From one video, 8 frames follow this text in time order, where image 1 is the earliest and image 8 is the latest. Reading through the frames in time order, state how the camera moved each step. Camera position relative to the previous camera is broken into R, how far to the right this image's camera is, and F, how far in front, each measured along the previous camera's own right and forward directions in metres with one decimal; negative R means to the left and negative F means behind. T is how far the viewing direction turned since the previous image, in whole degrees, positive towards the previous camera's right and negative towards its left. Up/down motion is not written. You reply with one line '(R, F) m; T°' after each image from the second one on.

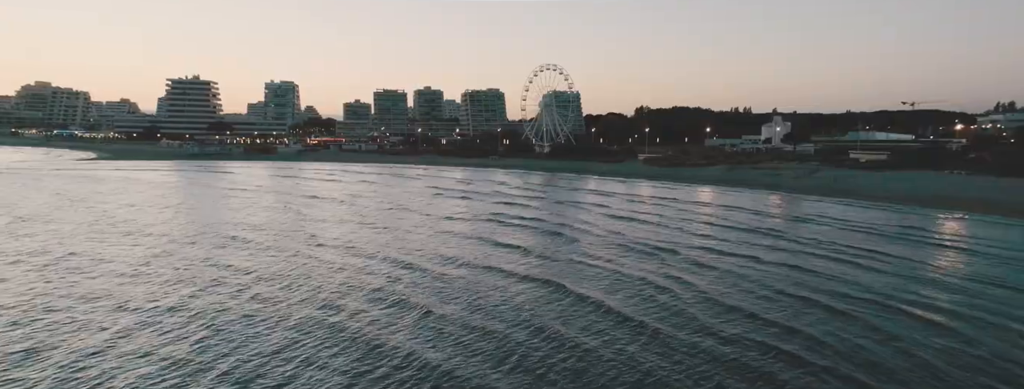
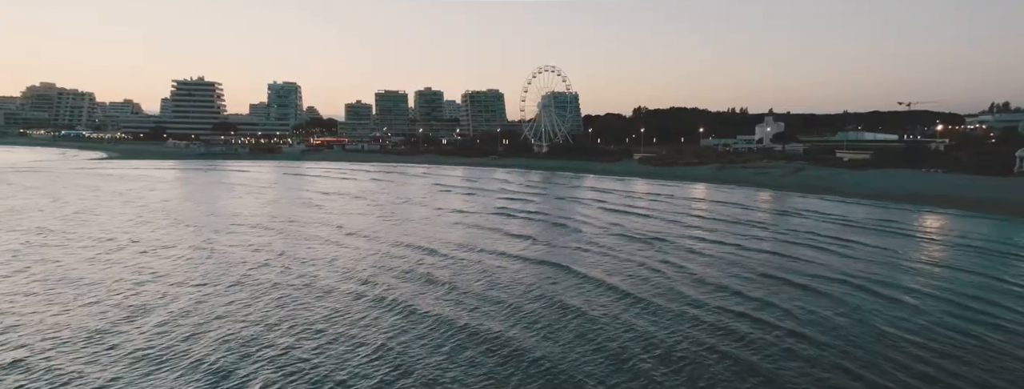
(+0.1, -1.7) m; 0°
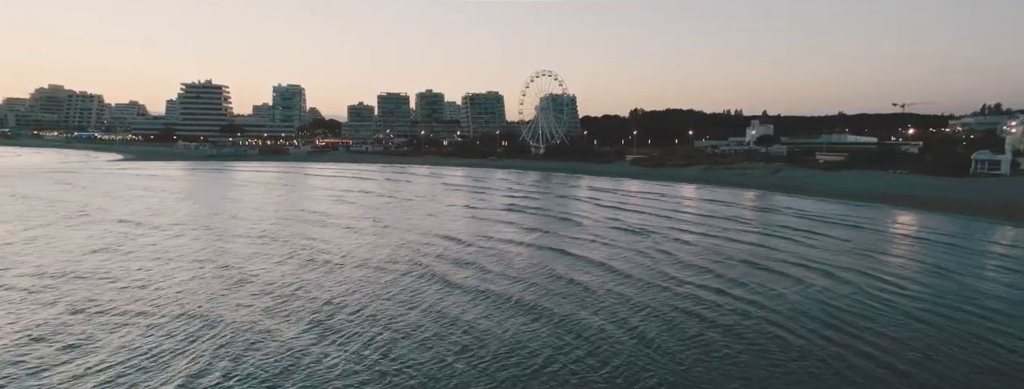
(+0.2, -2.8) m; 0°
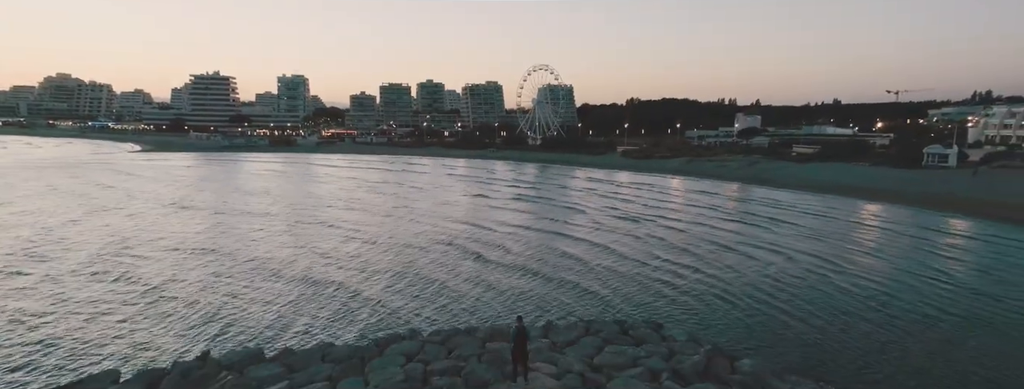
(+0.2, -3.6) m; 0°
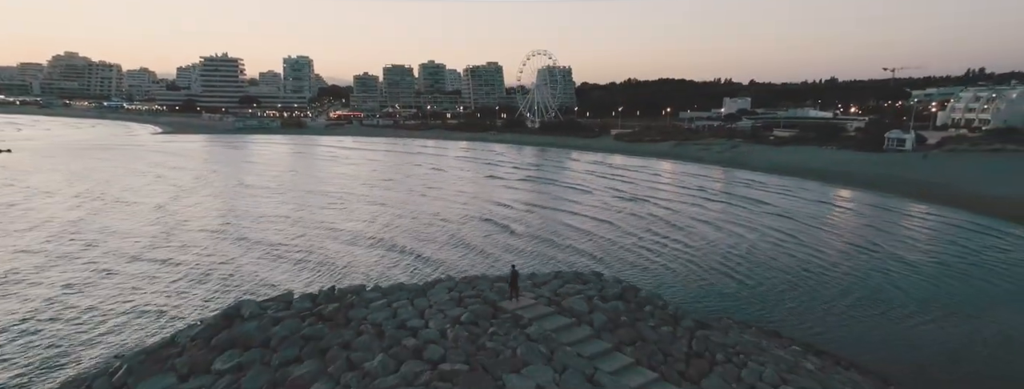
(0.0, -4.0) m; 0°
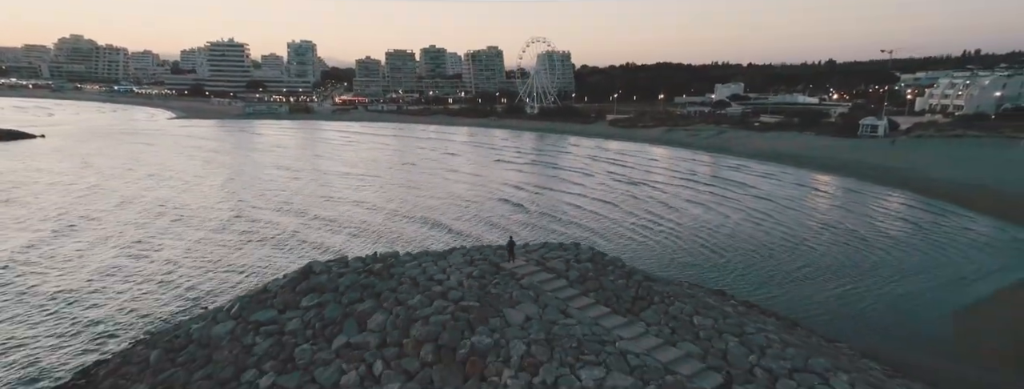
(0.0, -3.1) m; 0°
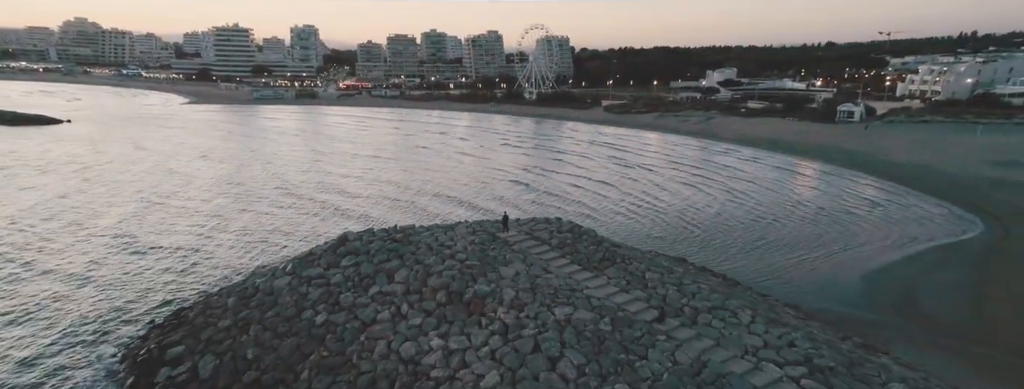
(+0.1, -2.9) m; 0°
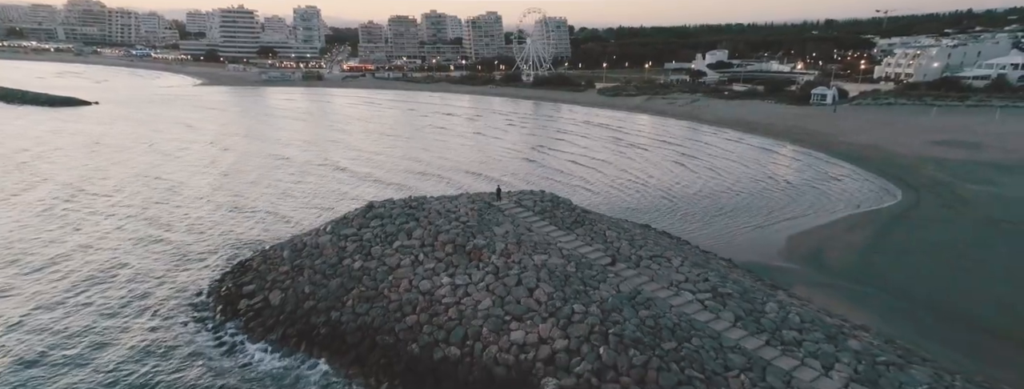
(+0.2, -3.7) m; 0°
